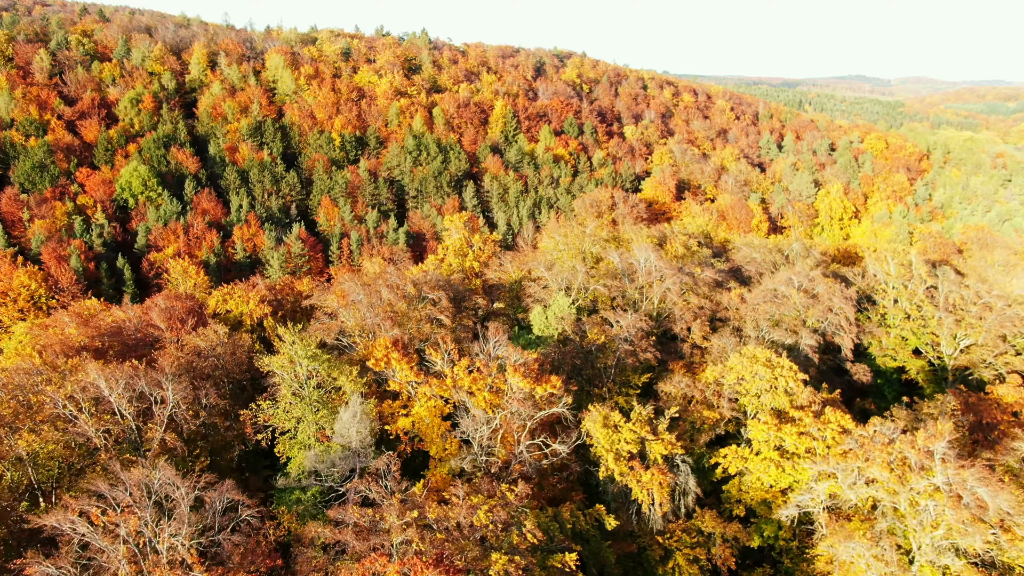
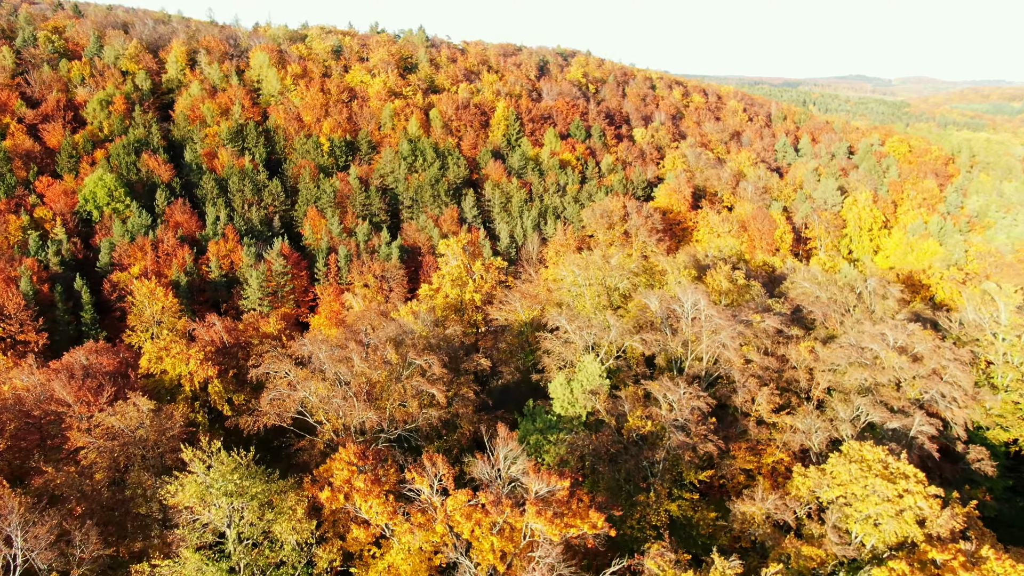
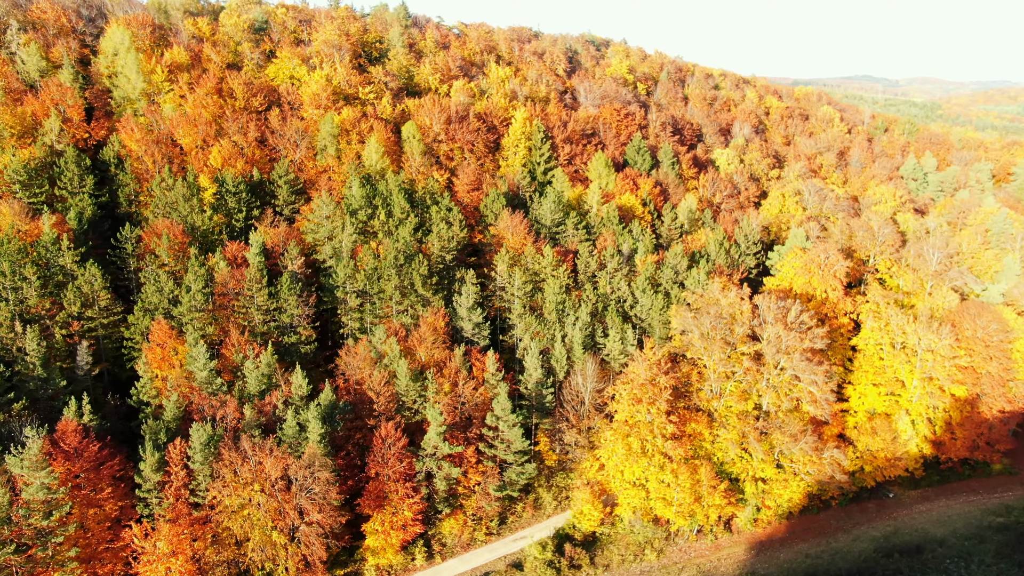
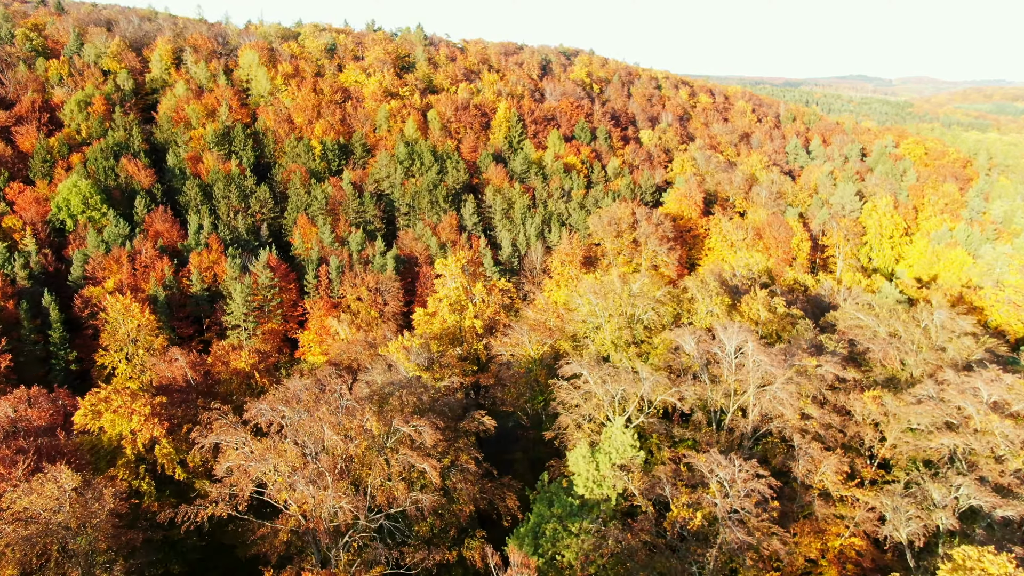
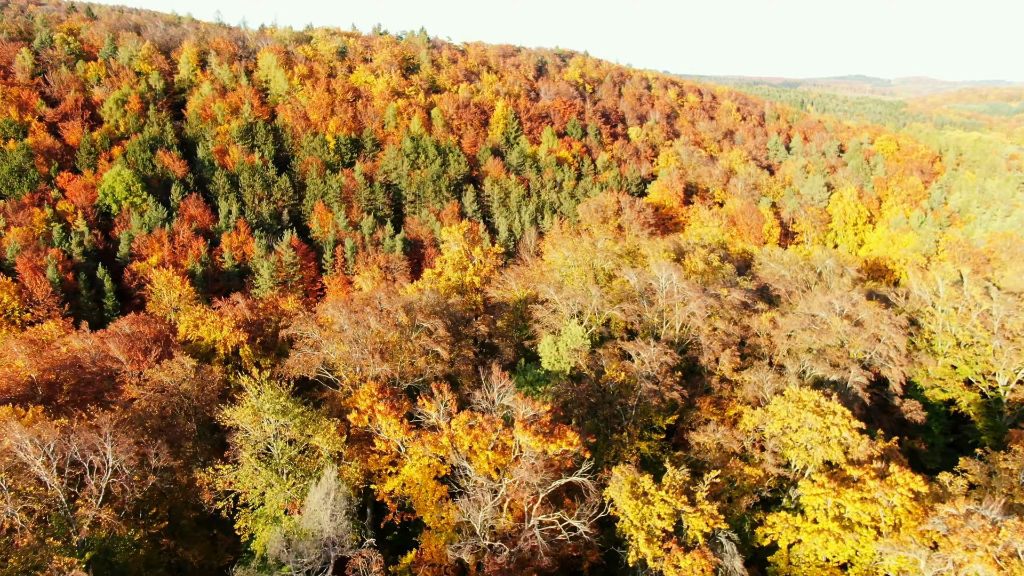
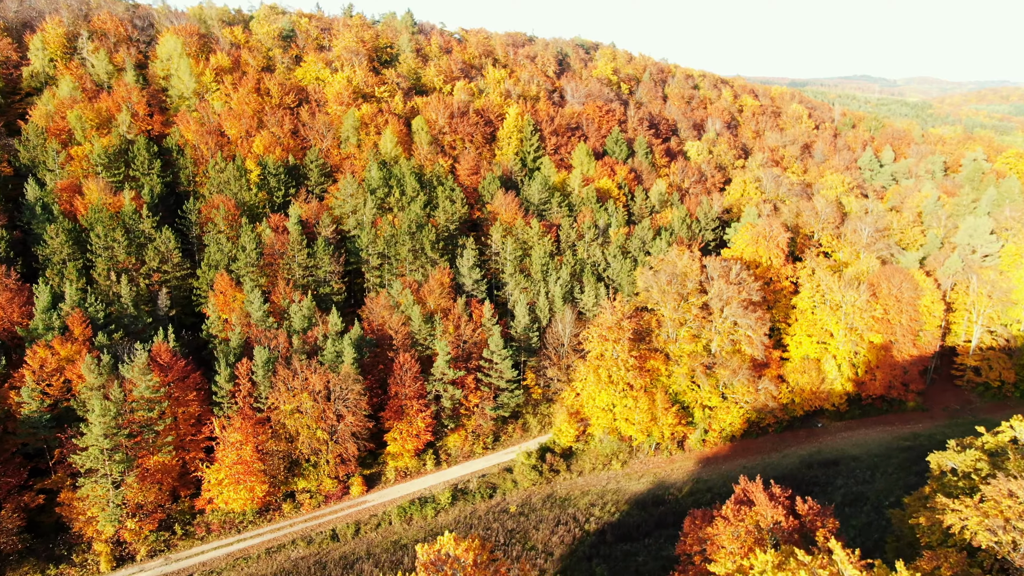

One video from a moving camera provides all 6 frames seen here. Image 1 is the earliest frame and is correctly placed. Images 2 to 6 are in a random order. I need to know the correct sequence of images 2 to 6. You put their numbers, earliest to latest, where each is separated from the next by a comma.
5, 2, 4, 6, 3
